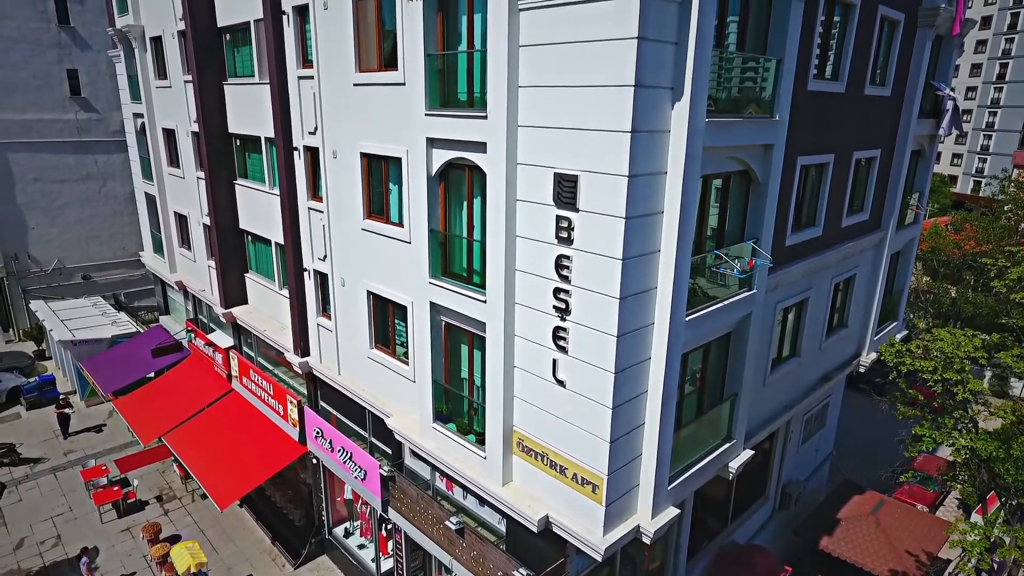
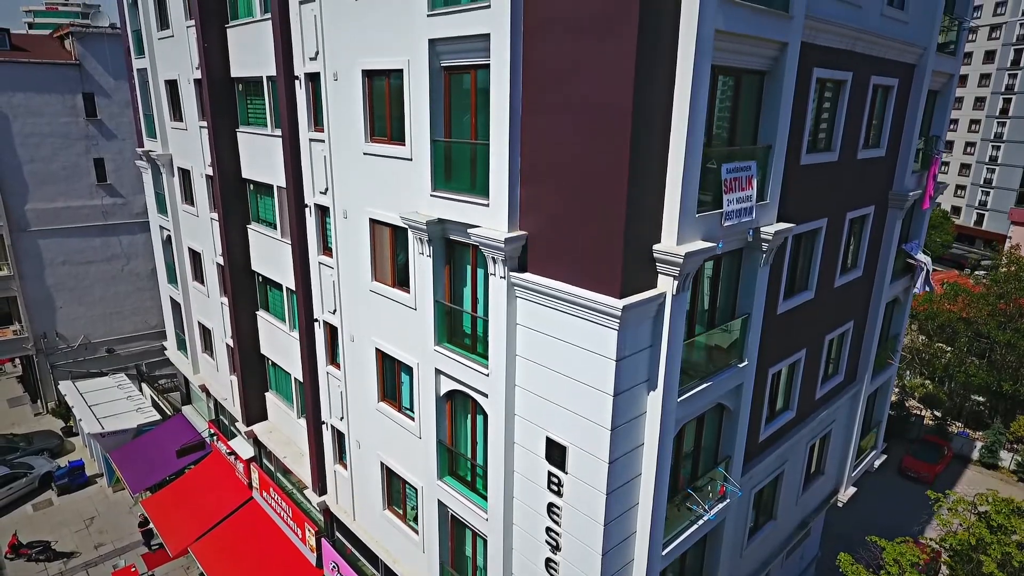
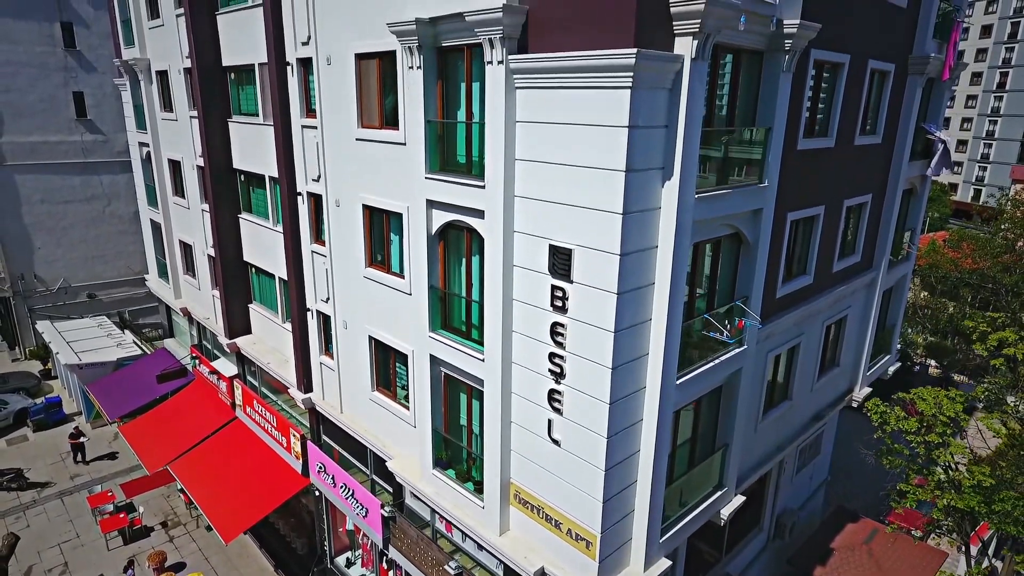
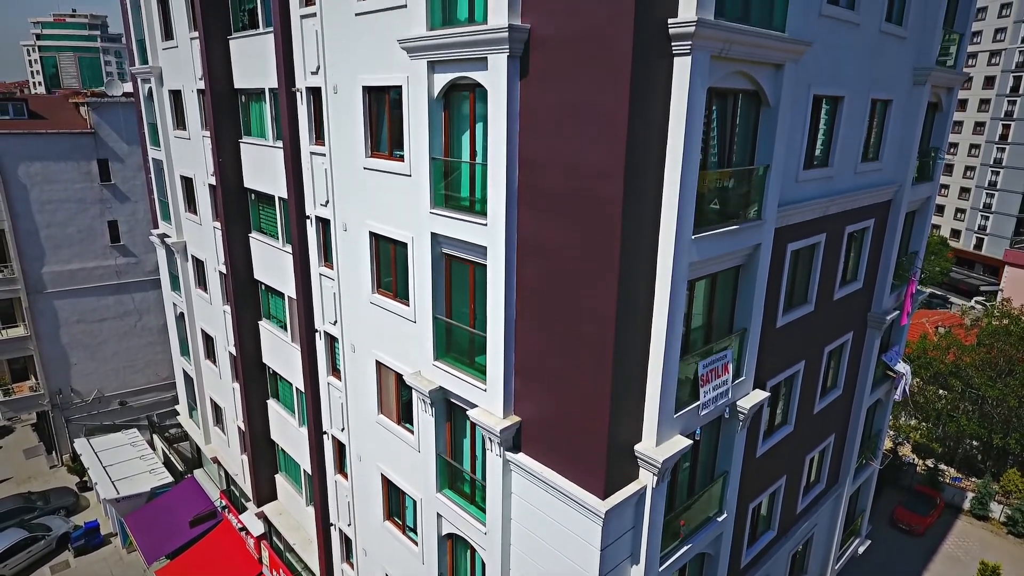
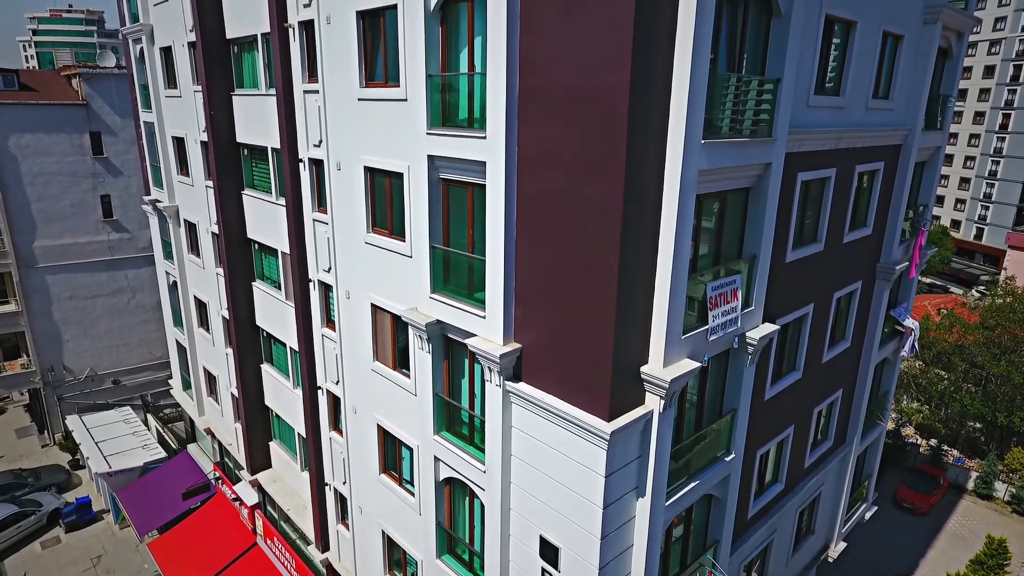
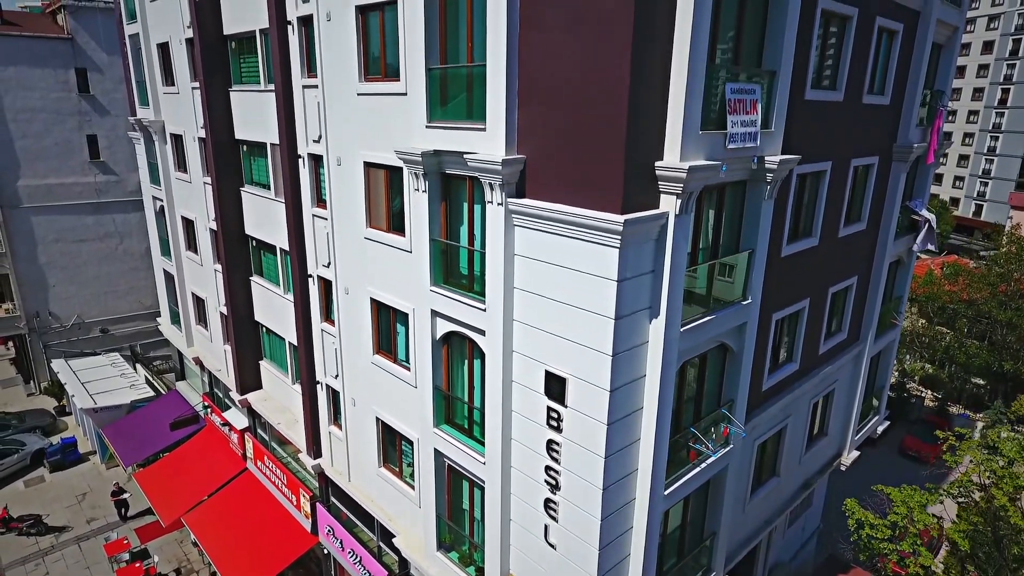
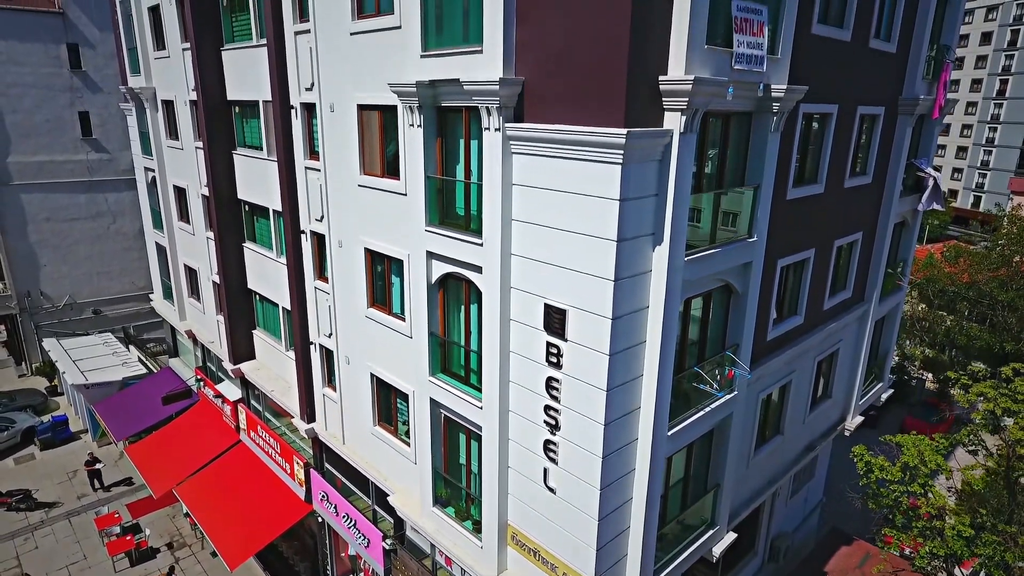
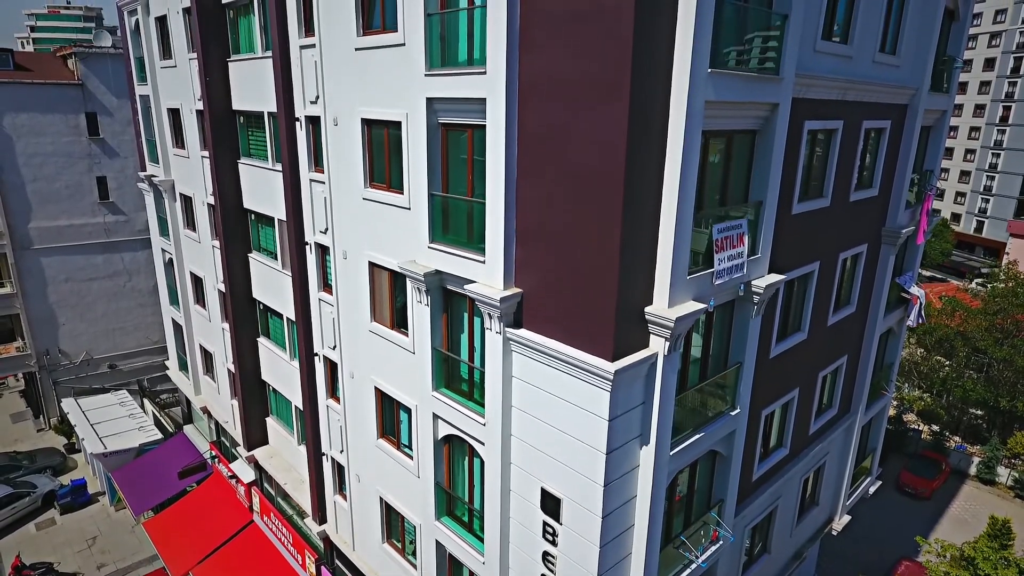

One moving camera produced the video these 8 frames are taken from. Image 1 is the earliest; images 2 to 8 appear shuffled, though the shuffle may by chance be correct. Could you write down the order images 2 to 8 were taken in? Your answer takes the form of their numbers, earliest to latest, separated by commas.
3, 7, 6, 2, 8, 5, 4
